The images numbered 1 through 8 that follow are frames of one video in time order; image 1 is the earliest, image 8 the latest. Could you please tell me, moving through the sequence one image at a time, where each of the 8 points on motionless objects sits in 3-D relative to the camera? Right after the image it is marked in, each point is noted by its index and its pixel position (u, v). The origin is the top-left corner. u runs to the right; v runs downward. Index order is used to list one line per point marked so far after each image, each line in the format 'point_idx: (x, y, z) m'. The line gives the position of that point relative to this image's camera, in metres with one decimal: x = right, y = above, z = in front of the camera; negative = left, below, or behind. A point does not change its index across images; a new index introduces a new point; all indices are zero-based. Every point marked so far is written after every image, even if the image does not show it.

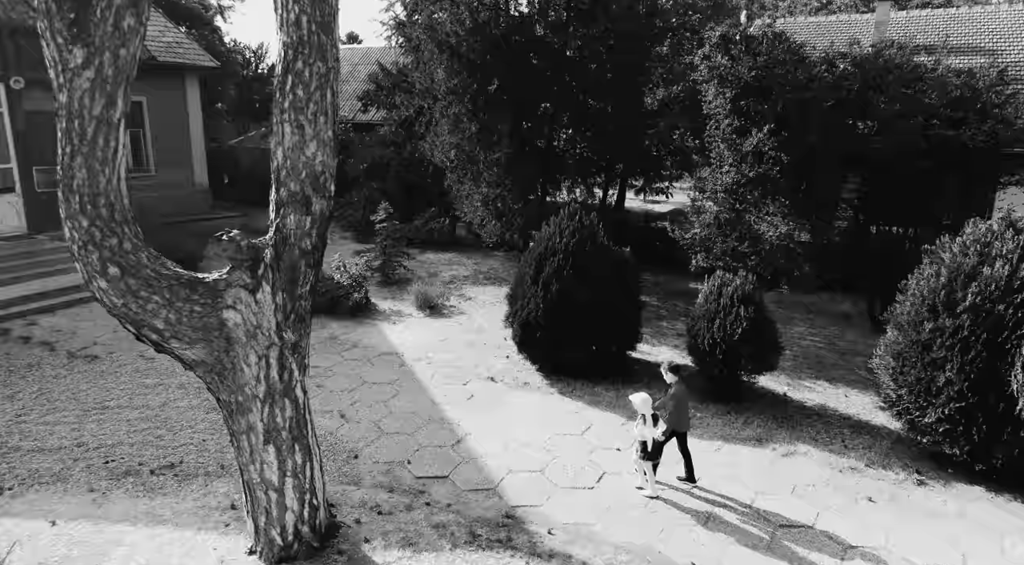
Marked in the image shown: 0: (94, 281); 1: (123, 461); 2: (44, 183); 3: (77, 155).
0: (-2.5, 0.0, +4.3) m
1: (-3.8, -1.8, +7.0) m
2: (-9.6, +2.0, +14.5) m
3: (-2.6, +0.8, +4.3) m
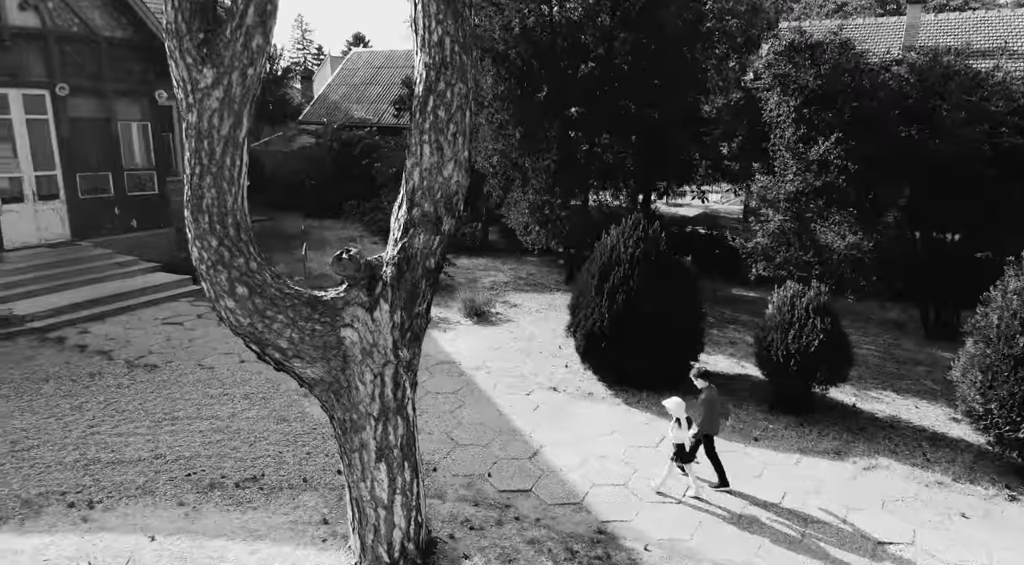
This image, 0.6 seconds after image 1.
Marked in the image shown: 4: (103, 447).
0: (-1.8, -0.1, +4.3) m
1: (-3.0, -1.9, +7.0) m
2: (-8.7, +1.9, +14.5) m
3: (-1.8, +0.6, +4.3) m
4: (-4.3, -1.7, +7.6) m
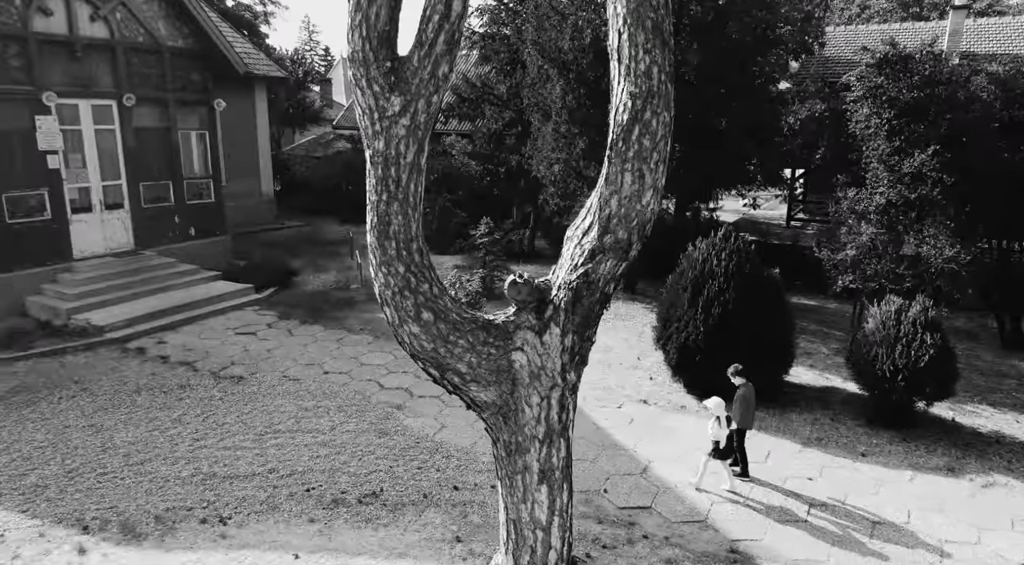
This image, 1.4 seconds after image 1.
0: (-0.6, -0.3, +4.3) m
1: (-1.8, -2.0, +7.0) m
2: (-7.5, +1.7, +14.6) m
3: (-0.7, +0.5, +4.3) m
4: (-3.2, -1.9, +7.6) m
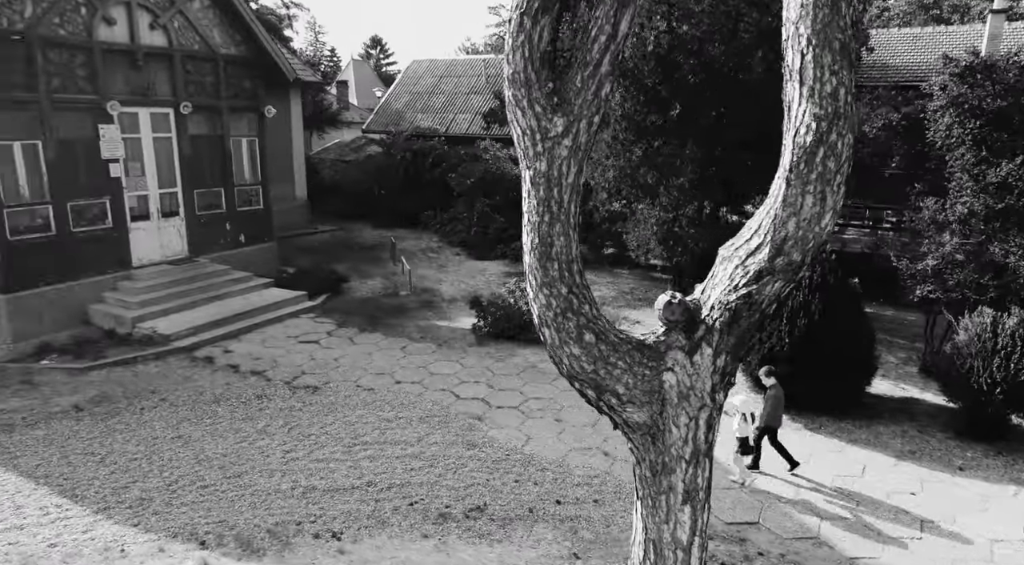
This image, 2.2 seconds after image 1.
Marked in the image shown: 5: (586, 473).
0: (+0.3, -0.4, +4.3) m
1: (-0.8, -2.2, +7.0) m
2: (-6.4, +1.6, +14.7) m
3: (+0.3, +0.4, +4.3) m
4: (-2.2, -2.0, +7.6) m
5: (+0.8, -2.1, +7.7) m
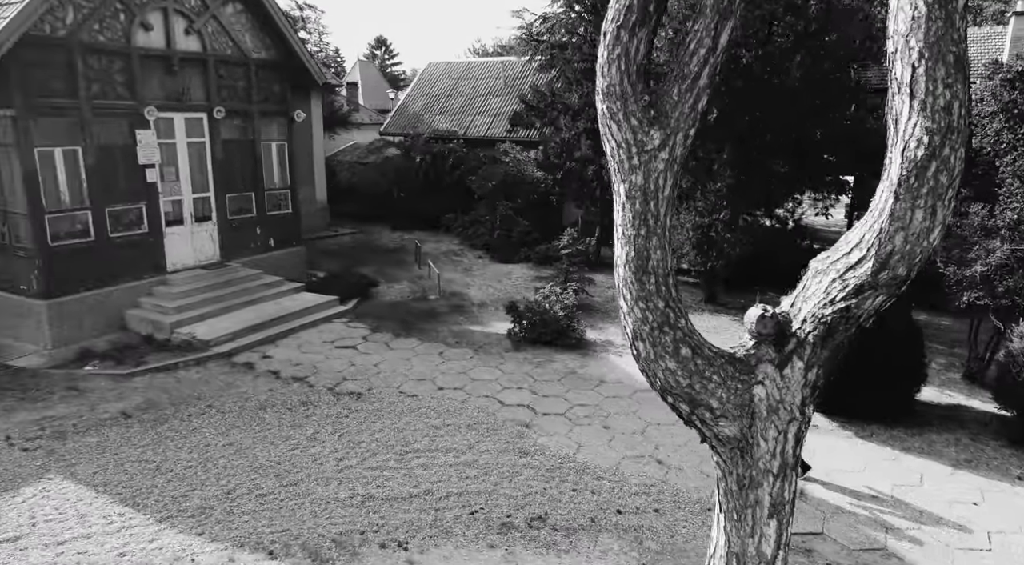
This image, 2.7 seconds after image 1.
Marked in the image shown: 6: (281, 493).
0: (+0.9, -0.5, +4.3) m
1: (-0.2, -2.3, +7.0) m
2: (-5.8, +1.5, +14.7) m
3: (+0.8, +0.3, +4.3) m
4: (-1.6, -2.1, +7.6) m
5: (+1.4, -2.2, +7.7) m
6: (-2.4, -2.2, +7.3) m
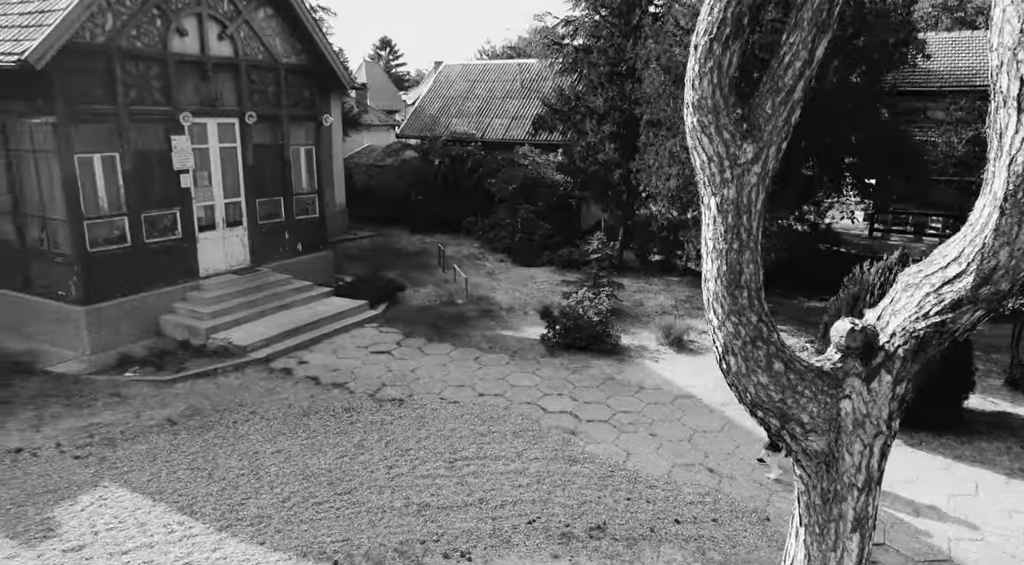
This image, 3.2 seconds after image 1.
0: (+1.5, -0.6, +4.3) m
1: (+0.3, -2.3, +7.0) m
2: (-5.1, +1.4, +14.7) m
3: (+1.4, +0.2, +4.2) m
4: (-1.0, -2.2, +7.6) m
5: (+2.0, -2.2, +7.7) m
6: (-1.8, -2.3, +7.3) m
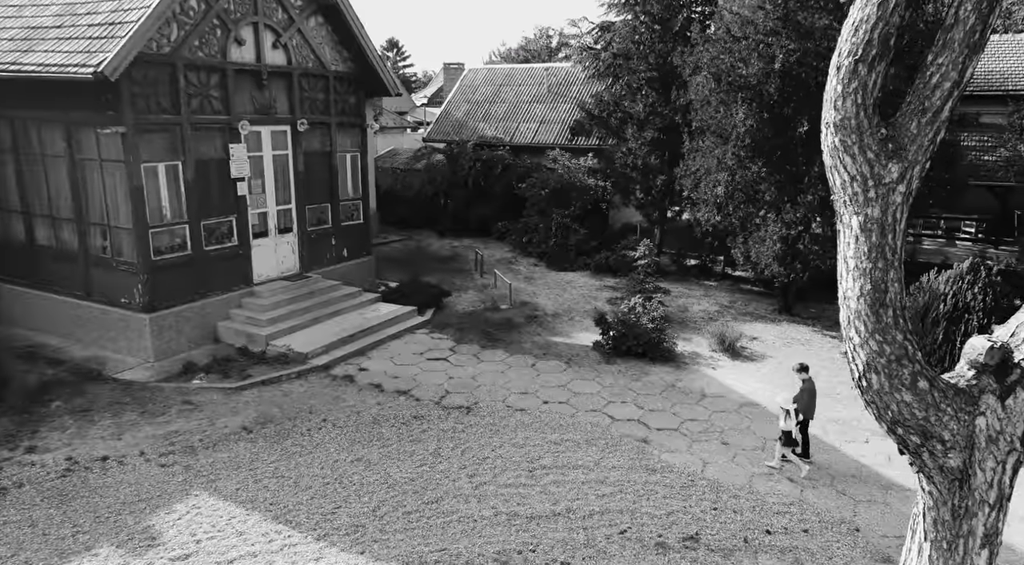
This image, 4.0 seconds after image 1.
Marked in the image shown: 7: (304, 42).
0: (+2.3, -0.7, +4.3) m
1: (+1.3, -2.5, +7.0) m
2: (-4.2, +1.3, +14.8) m
3: (+2.3, +0.1, +4.3) m
4: (-0.1, -2.3, +7.7) m
5: (+2.9, -2.4, +7.7) m
6: (-0.9, -2.4, +7.4) m
7: (-4.1, +4.7, +14.0) m
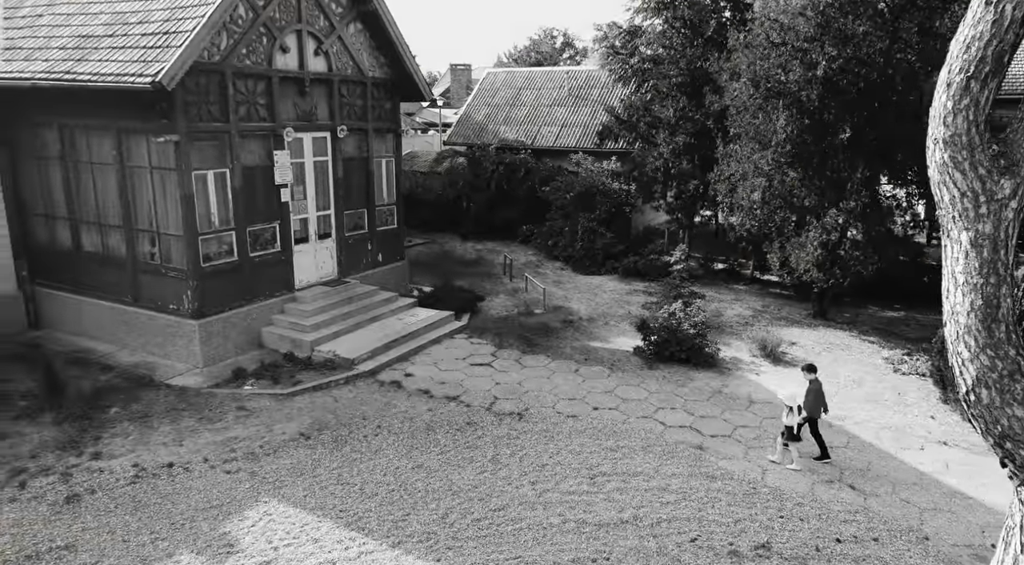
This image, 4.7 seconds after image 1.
0: (+3.0, -0.8, +4.3) m
1: (+2.0, -2.6, +7.0) m
2: (-3.4, +1.2, +14.9) m
3: (+3.0, 0.0, +4.3) m
4: (+0.6, -2.4, +7.7) m
5: (+3.6, -2.5, +7.7) m
6: (-0.2, -2.5, +7.4) m
7: (-3.3, +4.6, +14.1) m
